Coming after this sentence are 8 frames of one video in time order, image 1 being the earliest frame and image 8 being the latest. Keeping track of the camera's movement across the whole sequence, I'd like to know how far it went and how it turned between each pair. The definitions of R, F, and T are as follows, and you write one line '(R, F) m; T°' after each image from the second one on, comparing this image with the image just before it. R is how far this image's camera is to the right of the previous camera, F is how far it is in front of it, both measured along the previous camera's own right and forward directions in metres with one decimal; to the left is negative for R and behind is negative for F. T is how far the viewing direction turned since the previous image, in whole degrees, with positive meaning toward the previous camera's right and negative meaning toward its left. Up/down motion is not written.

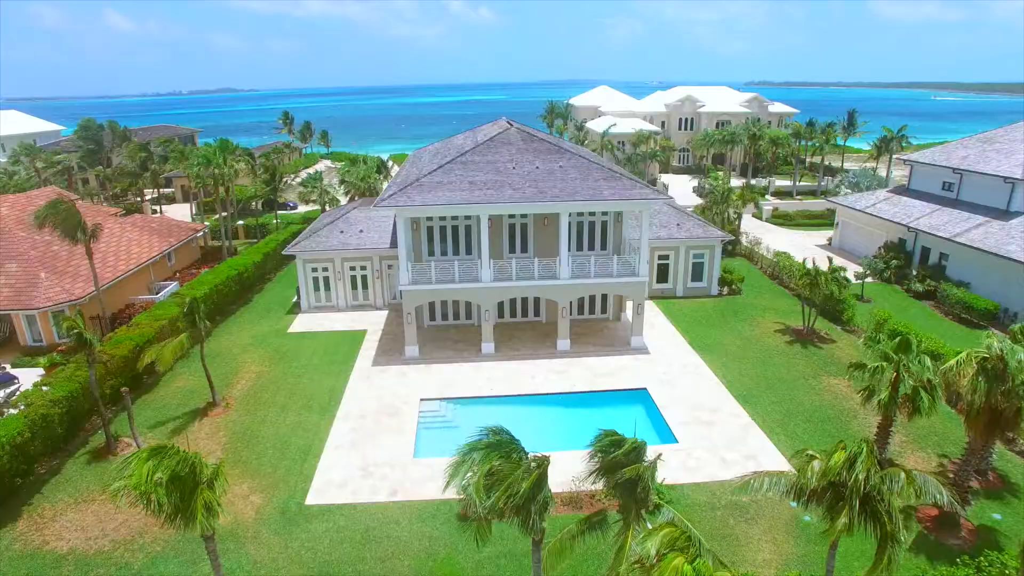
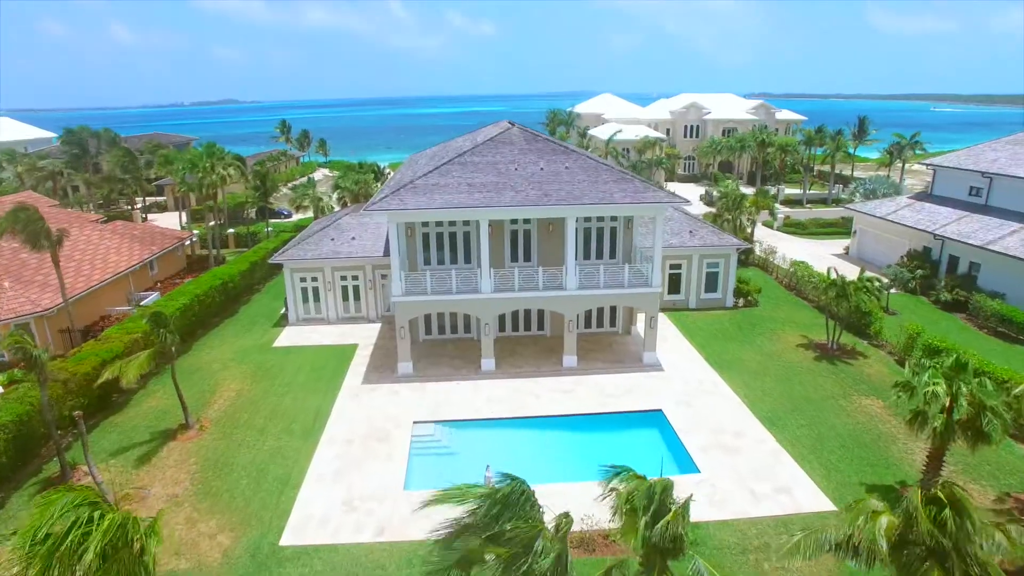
(-0.1, +2.1) m; 0°
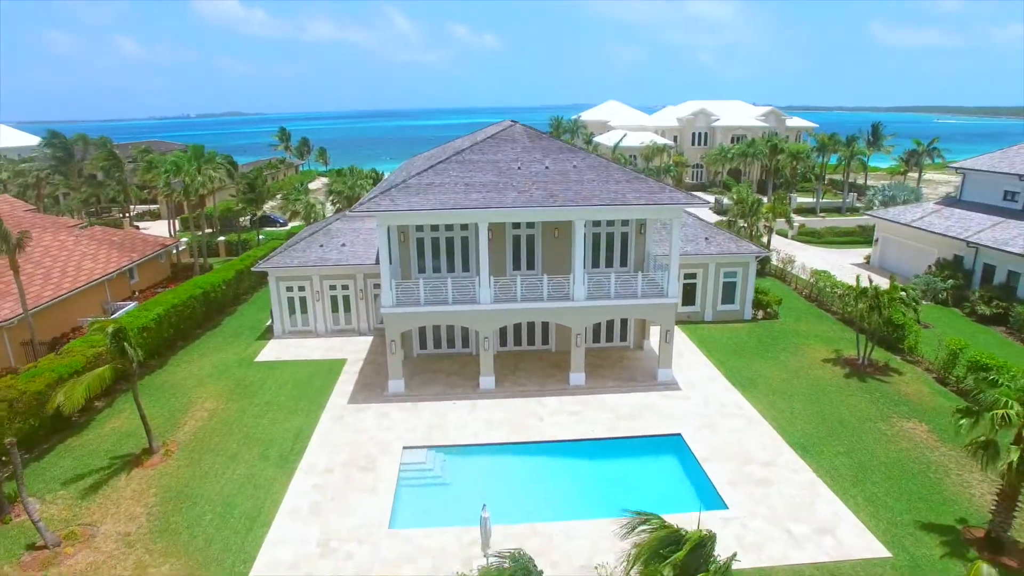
(0.0, +2.2) m; 0°
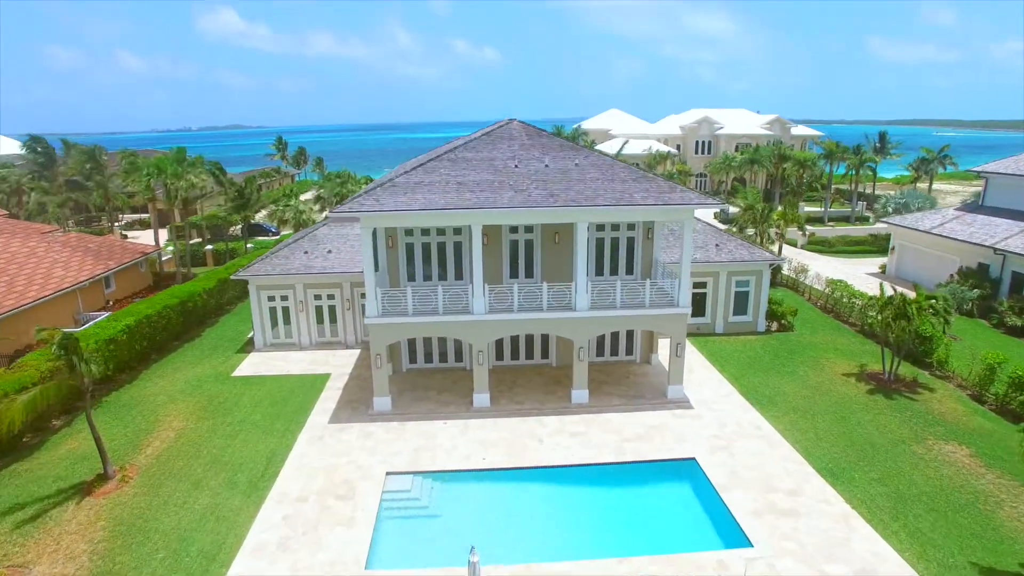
(+0.1, +1.8) m; 0°
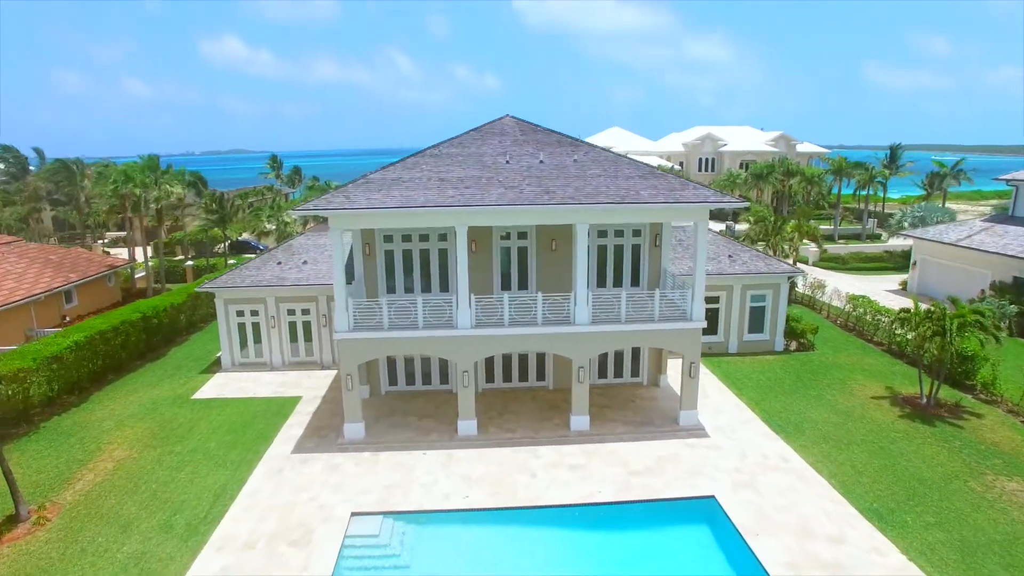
(+0.3, +2.4) m; 0°
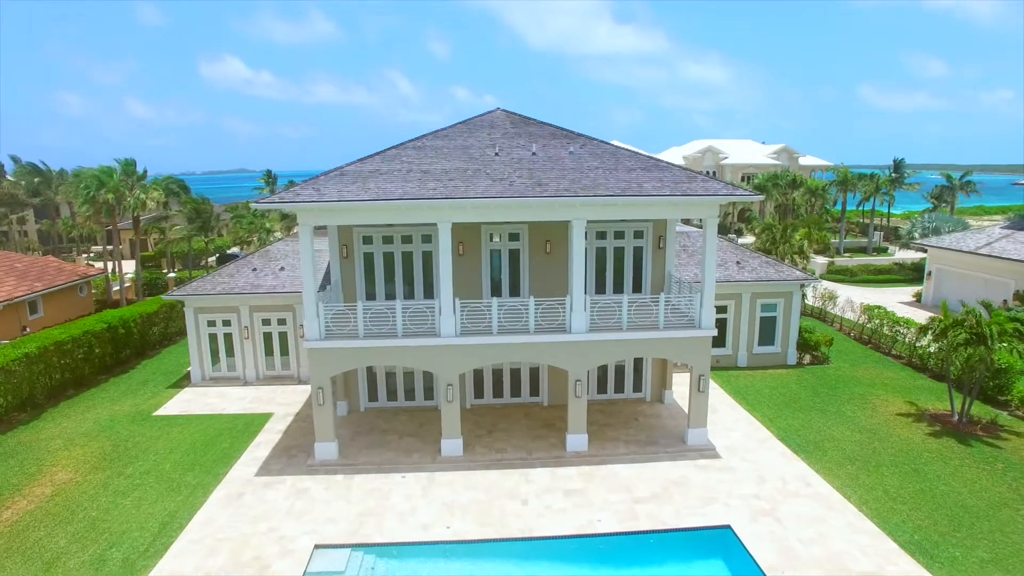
(+0.2, +1.7) m; 0°
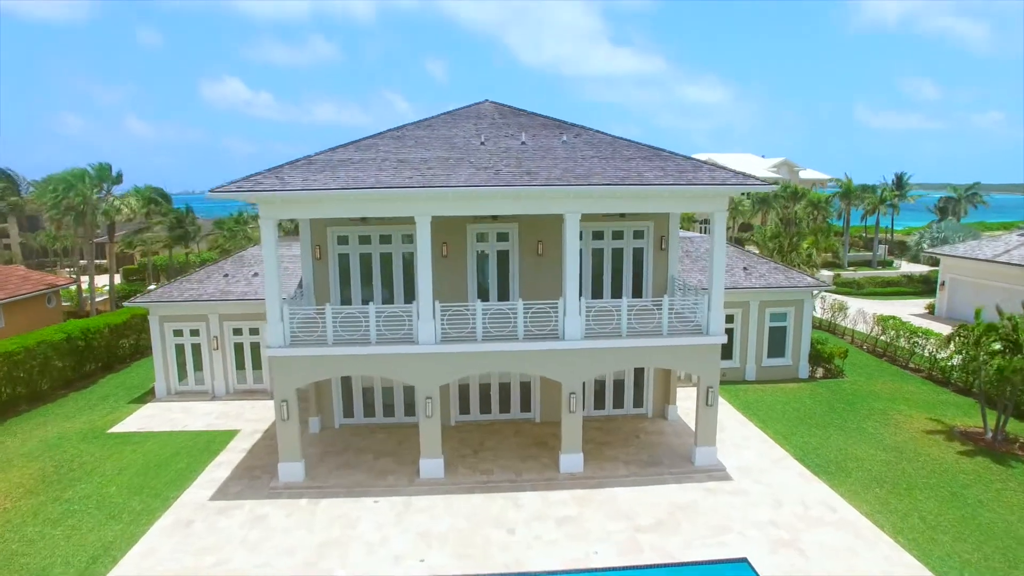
(+0.3, +1.6) m; 0°
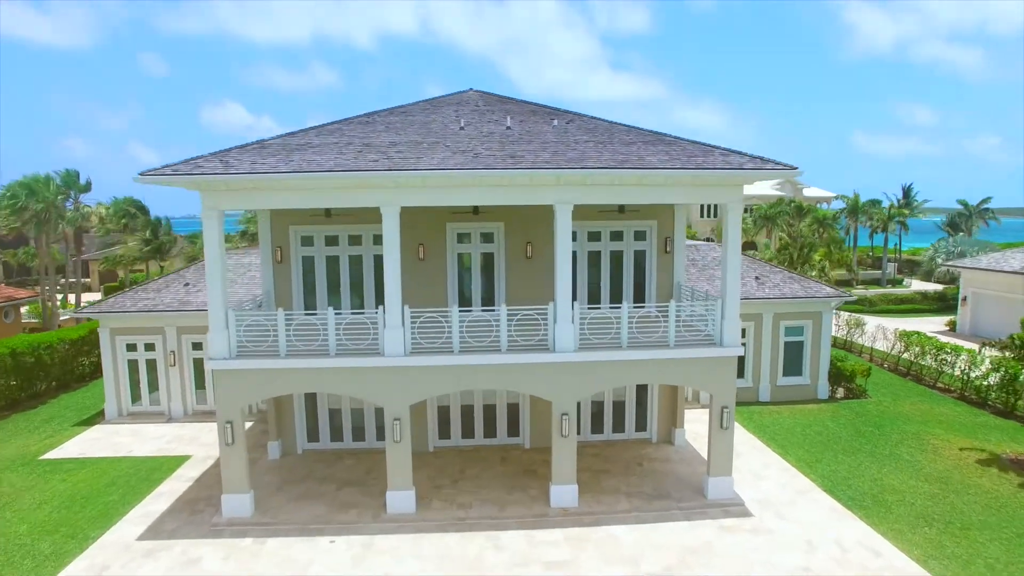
(+0.3, +2.0) m; 0°
